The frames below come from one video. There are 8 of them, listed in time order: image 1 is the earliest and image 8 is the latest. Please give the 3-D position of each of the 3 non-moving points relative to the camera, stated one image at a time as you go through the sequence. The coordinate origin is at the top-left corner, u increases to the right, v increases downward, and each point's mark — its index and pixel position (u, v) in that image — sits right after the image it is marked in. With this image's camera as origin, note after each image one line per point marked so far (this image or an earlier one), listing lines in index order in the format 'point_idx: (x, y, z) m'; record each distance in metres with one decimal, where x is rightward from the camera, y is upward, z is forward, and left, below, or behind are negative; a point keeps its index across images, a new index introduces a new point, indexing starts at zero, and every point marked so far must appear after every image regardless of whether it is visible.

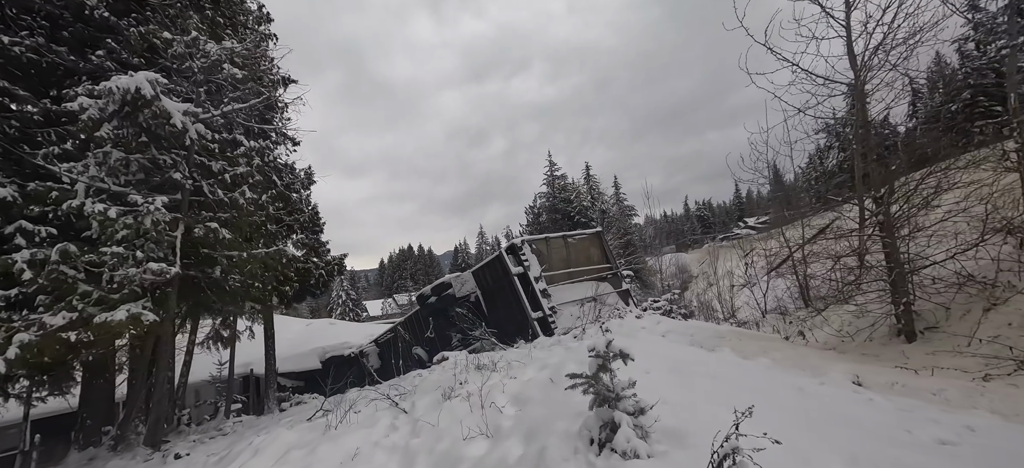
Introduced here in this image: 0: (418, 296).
0: (-2.9, -1.9, +13.0) m
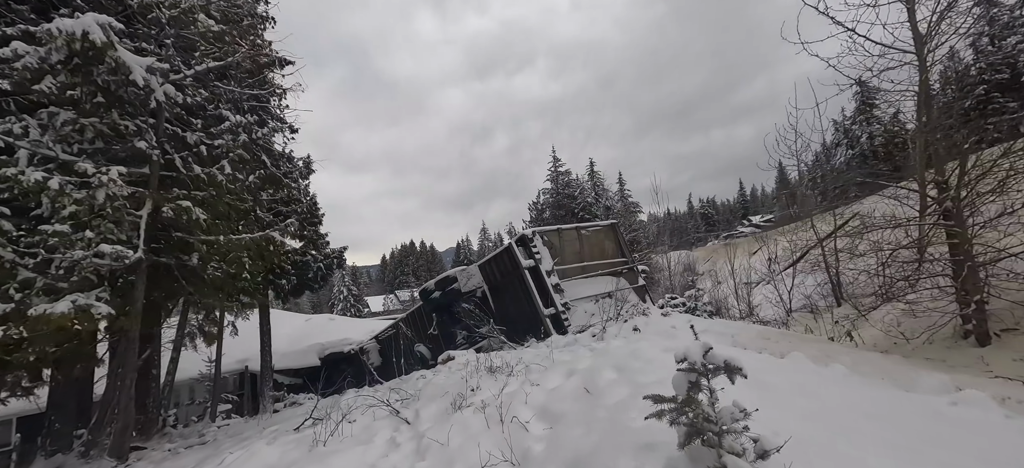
0: (-2.6, -1.6, +12.3) m
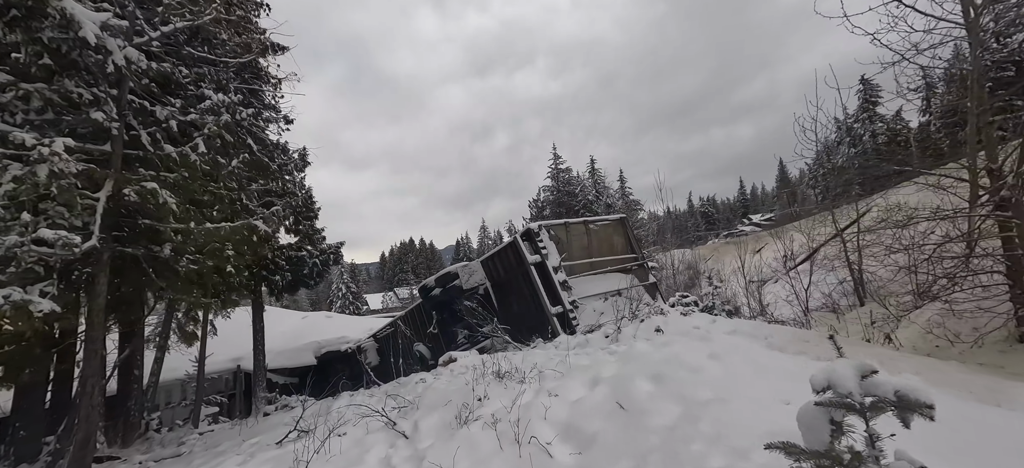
0: (-2.5, -1.5, +11.8) m
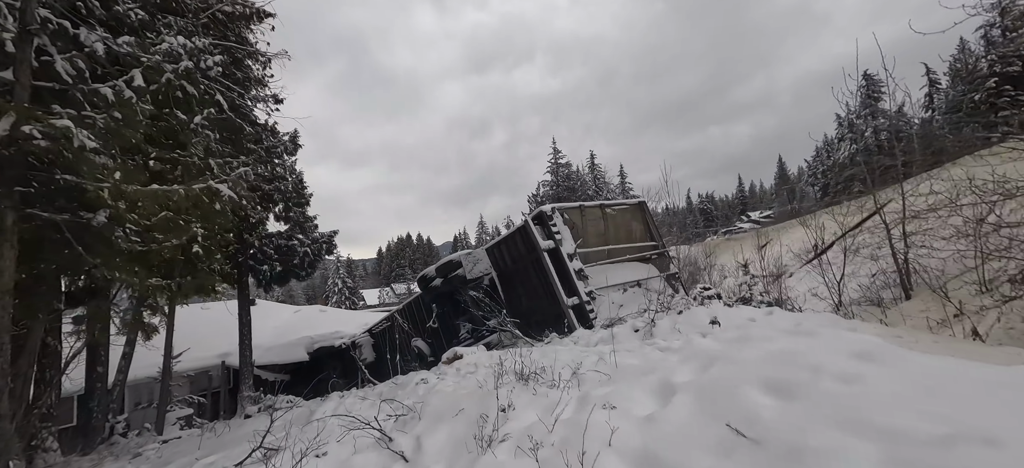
0: (-2.4, -1.1, +10.9) m
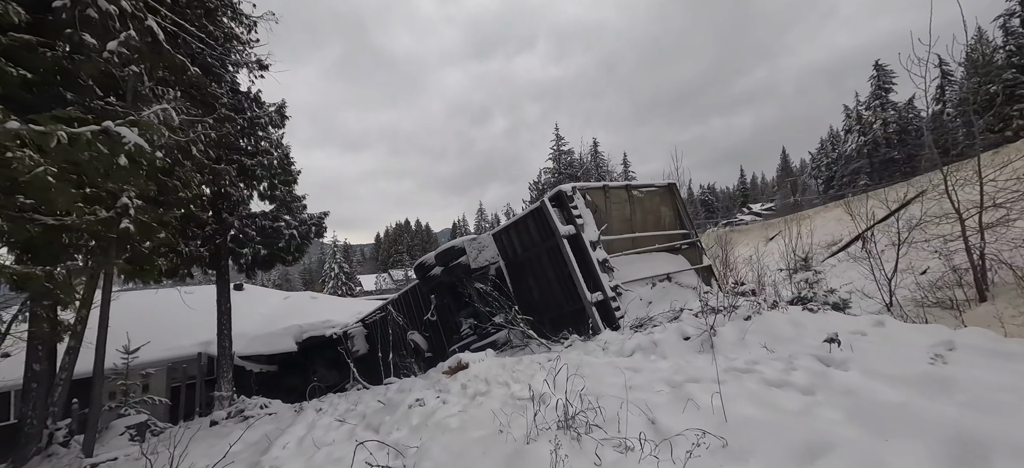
0: (-2.2, -0.7, +9.7) m
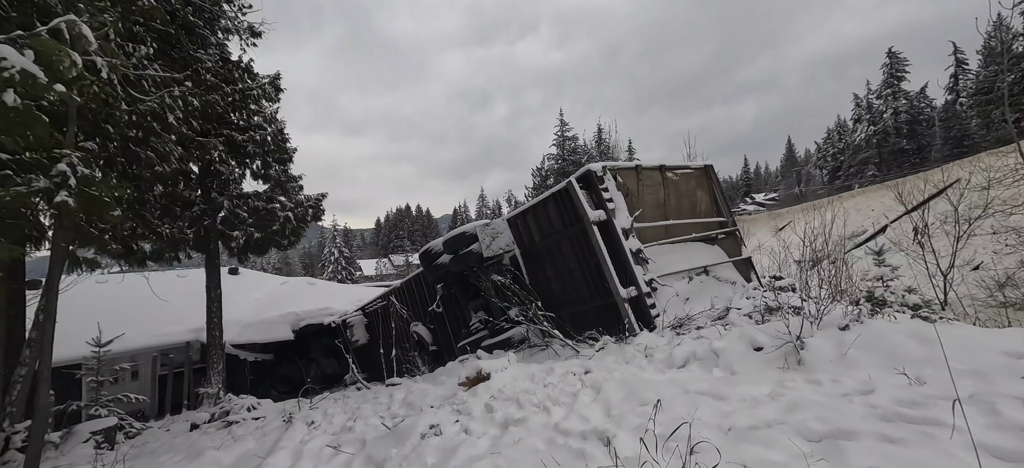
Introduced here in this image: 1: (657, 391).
0: (-1.9, -0.4, +8.8) m
1: (+1.0, -1.1, +3.0) m
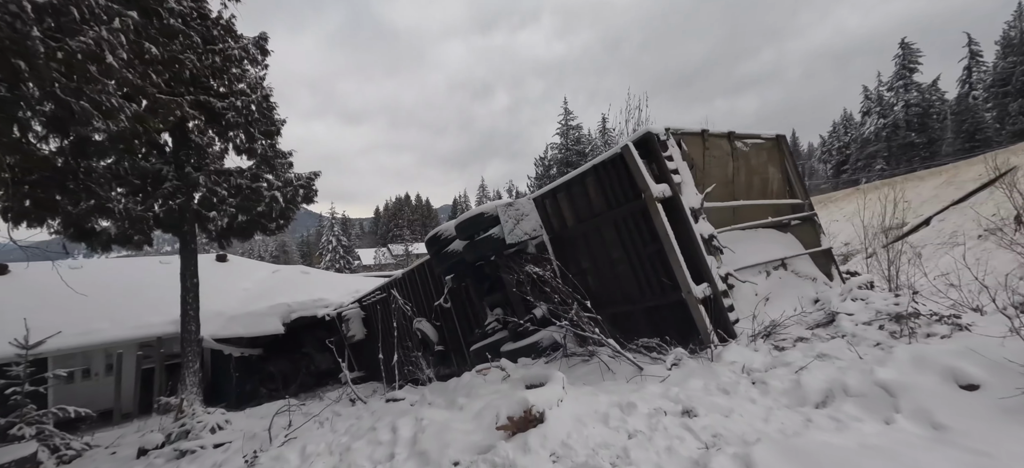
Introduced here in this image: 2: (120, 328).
0: (-1.4, -0.1, +7.4) m
1: (+1.4, -0.9, +1.6) m
2: (-11.6, -2.8, +12.6) m
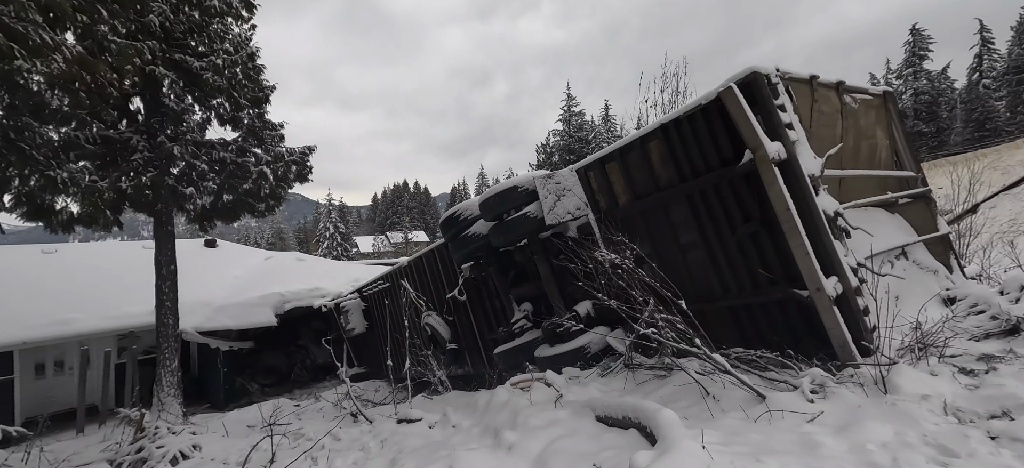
0: (-1.0, +0.2, +6.2) m
1: (+1.9, -0.8, +0.4) m
2: (-11.1, -2.3, +11.3) m
